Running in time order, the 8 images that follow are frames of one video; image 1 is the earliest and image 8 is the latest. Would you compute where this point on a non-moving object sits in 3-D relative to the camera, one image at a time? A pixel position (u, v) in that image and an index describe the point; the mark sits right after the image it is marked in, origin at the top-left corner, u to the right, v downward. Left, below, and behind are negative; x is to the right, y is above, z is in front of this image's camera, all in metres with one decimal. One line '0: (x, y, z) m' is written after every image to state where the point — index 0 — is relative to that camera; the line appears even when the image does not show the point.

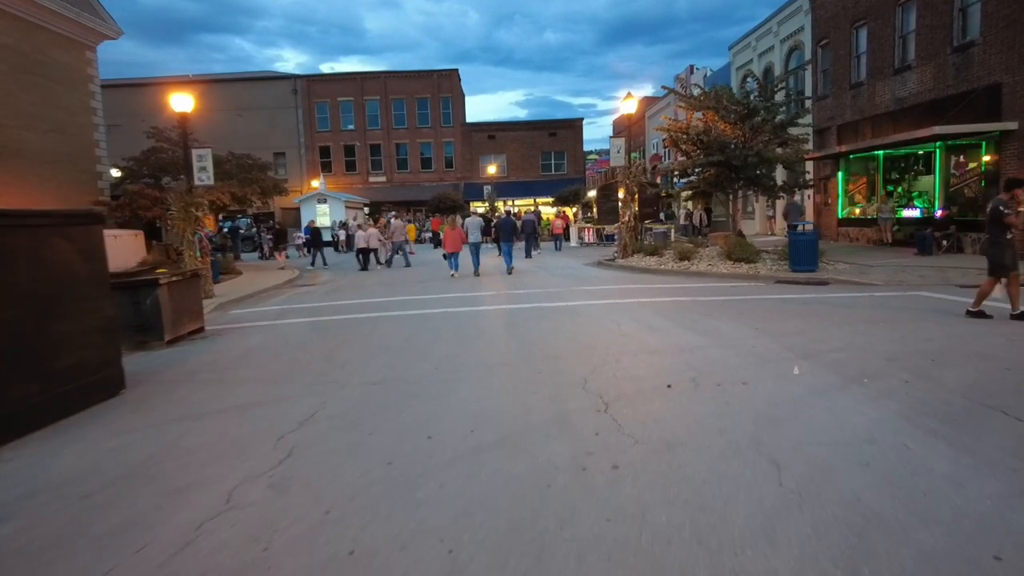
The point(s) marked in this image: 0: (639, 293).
0: (+2.5, -0.1, +13.3) m
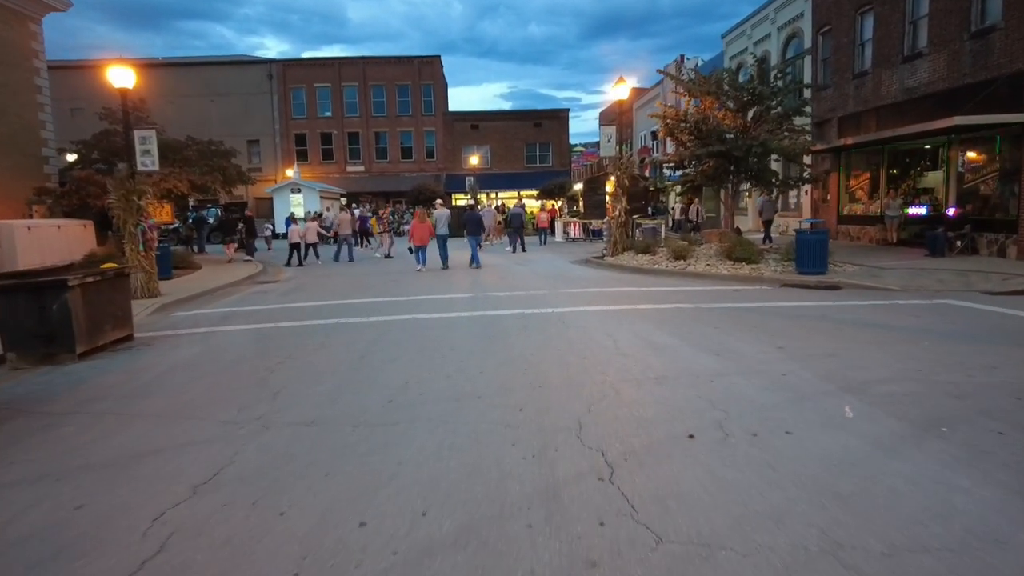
0: (+2.2, -0.2, +11.9) m
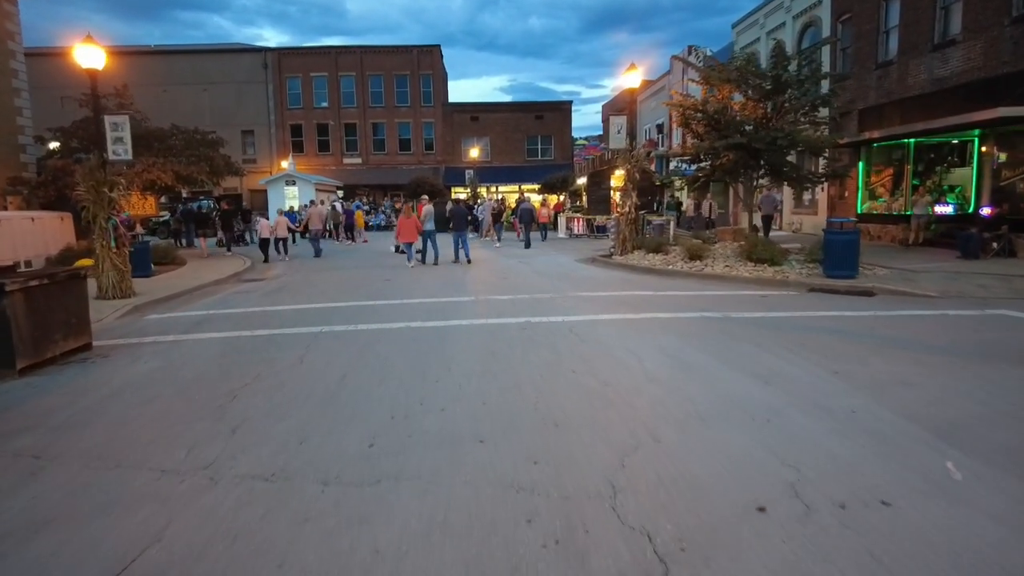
0: (+2.2, -0.3, +10.8) m
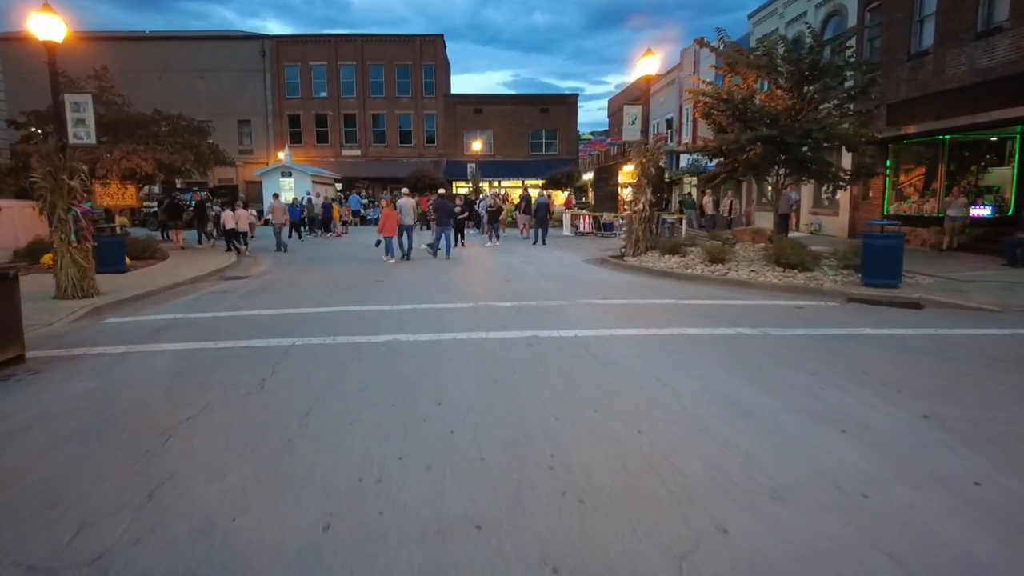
0: (+2.3, -0.4, +9.5) m
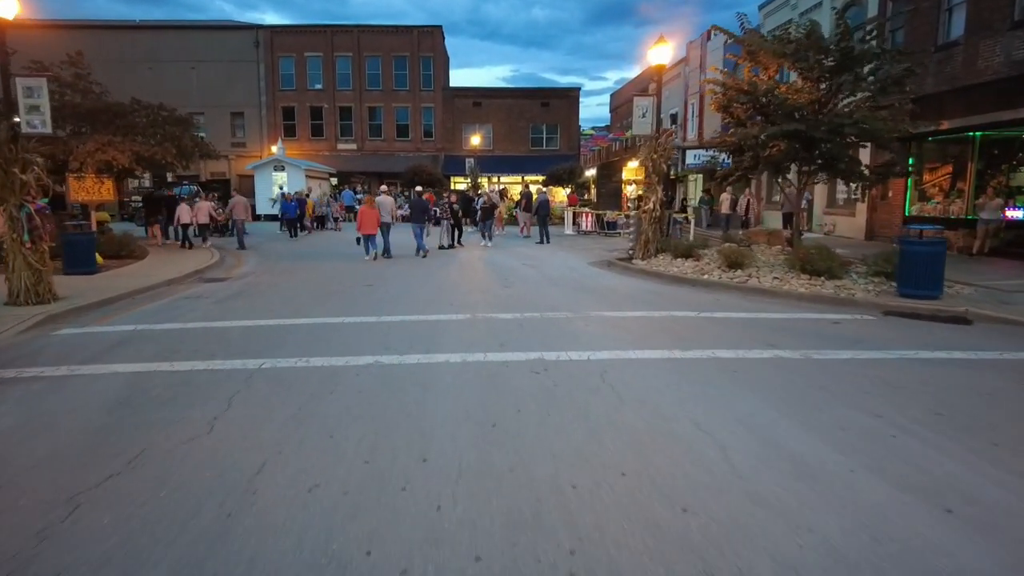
0: (+2.3, -0.6, +8.4) m
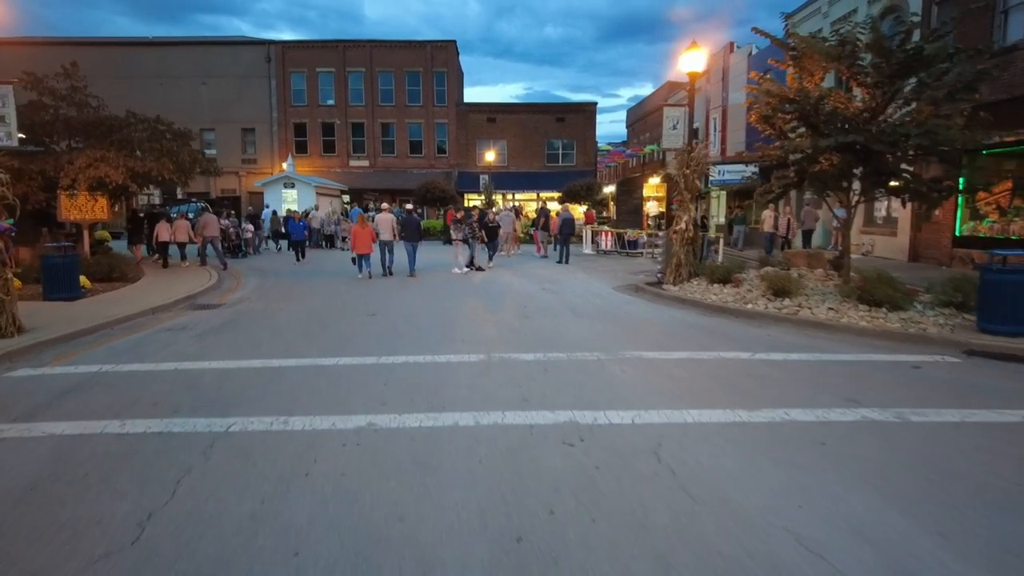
0: (+2.6, -1.0, +7.0) m
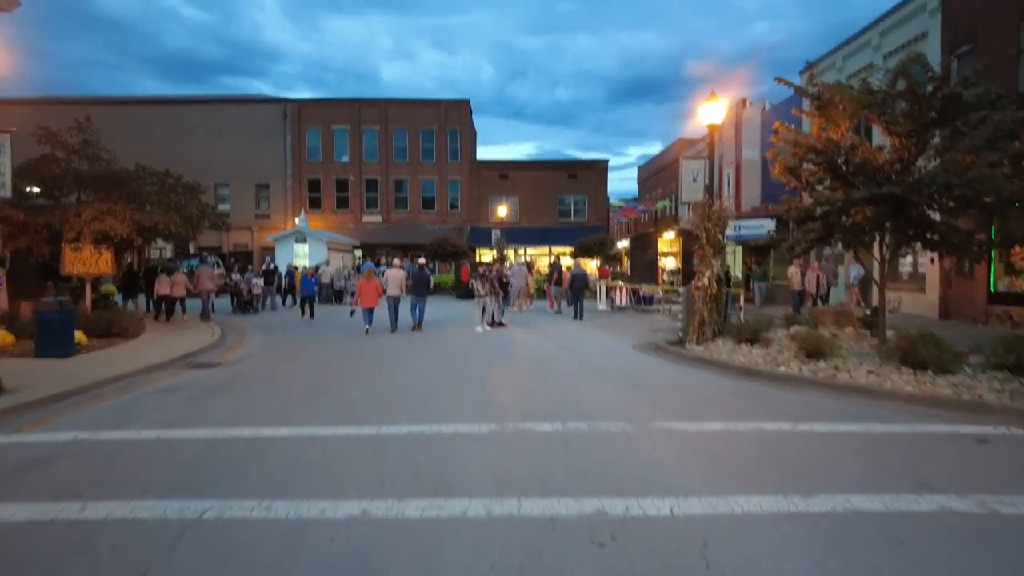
0: (+2.7, -1.6, +6.2) m
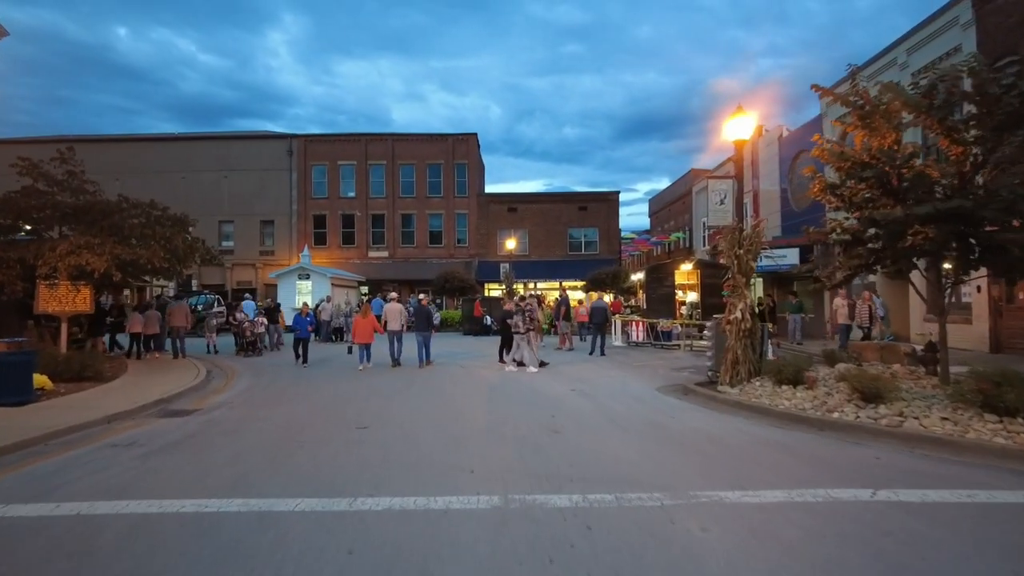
0: (+2.8, -1.8, +4.7) m
